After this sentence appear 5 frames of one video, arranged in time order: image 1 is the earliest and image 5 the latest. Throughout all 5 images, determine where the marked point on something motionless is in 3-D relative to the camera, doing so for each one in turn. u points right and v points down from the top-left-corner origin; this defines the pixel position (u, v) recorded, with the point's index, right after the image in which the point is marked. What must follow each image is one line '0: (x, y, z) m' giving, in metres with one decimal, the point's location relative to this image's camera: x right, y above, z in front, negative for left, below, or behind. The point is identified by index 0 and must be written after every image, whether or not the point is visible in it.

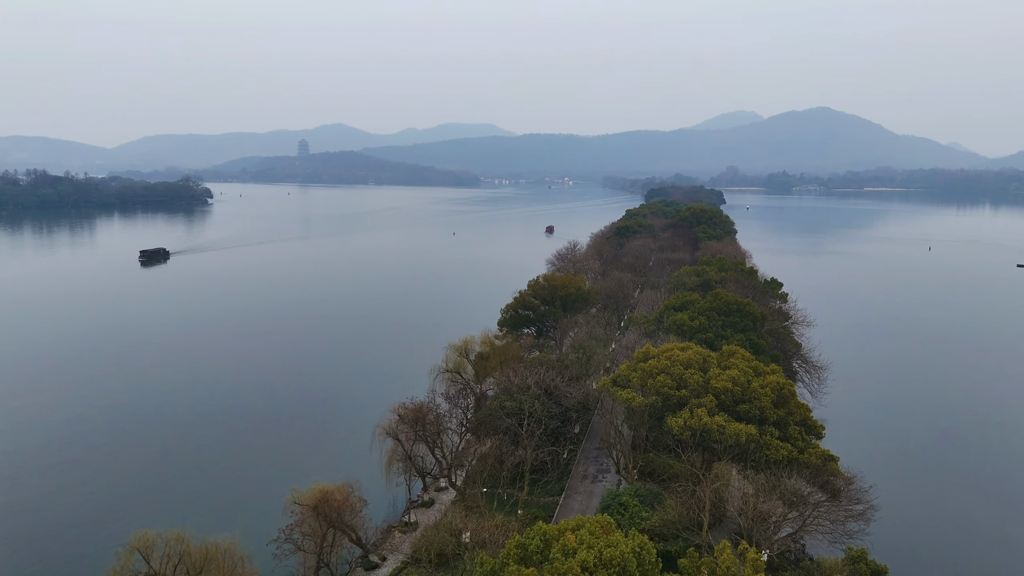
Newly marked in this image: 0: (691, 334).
0: (+3.4, -0.9, +11.3) m
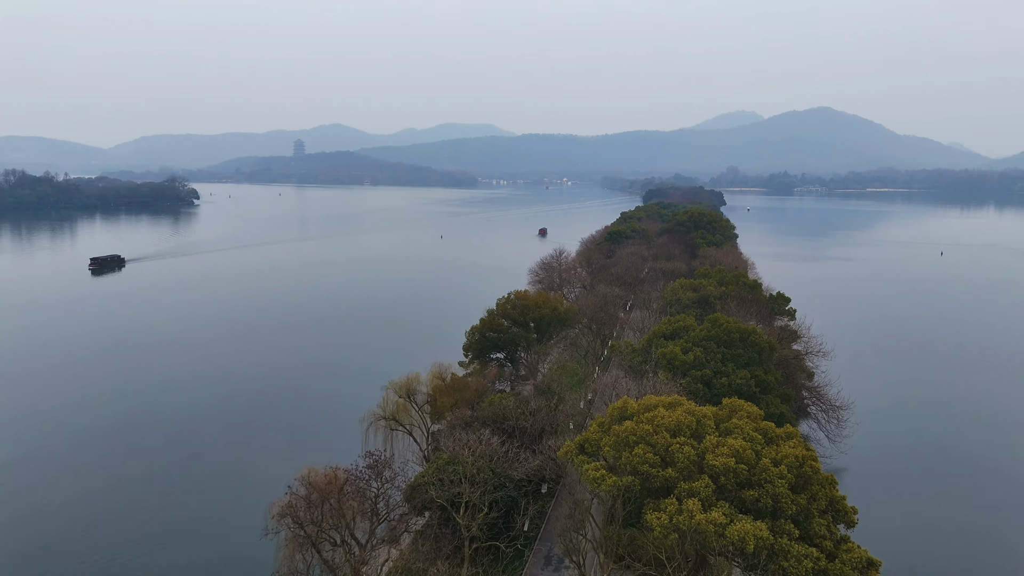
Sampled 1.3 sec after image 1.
0: (+2.7, -1.3, +9.4) m
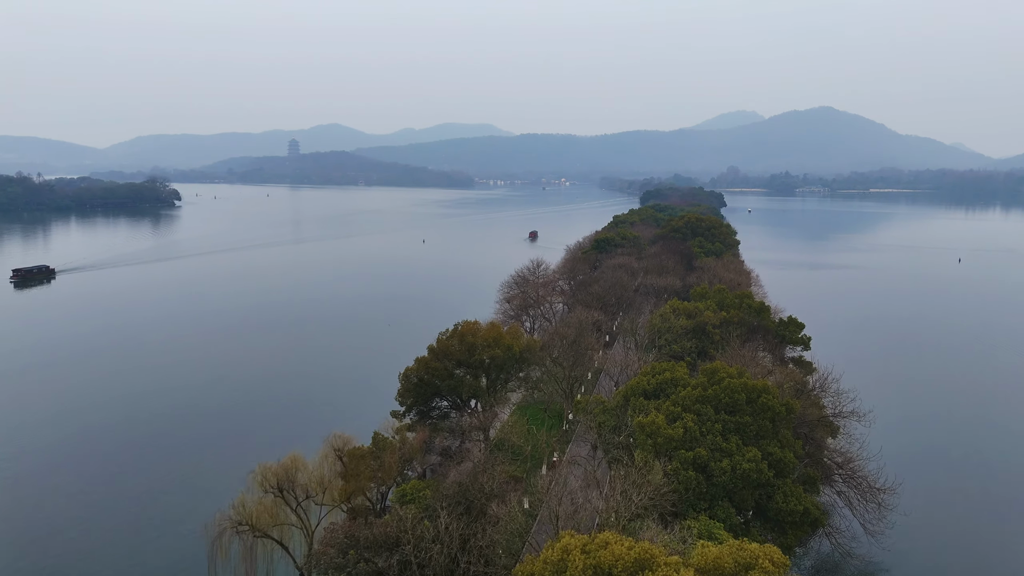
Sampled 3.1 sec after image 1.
0: (+1.8, -1.8, +6.8) m
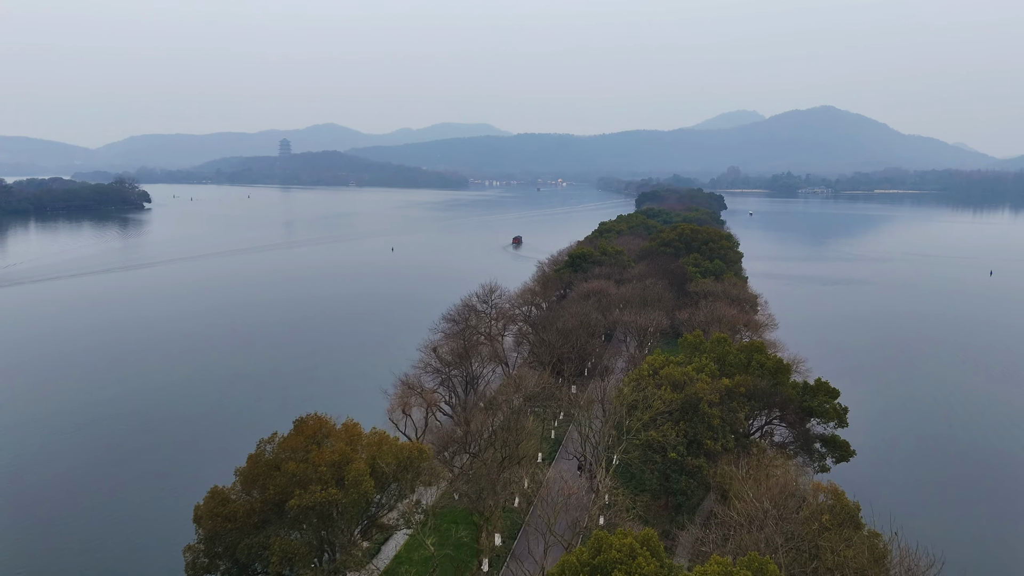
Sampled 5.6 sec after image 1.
0: (+0.5, -2.6, +3.0) m
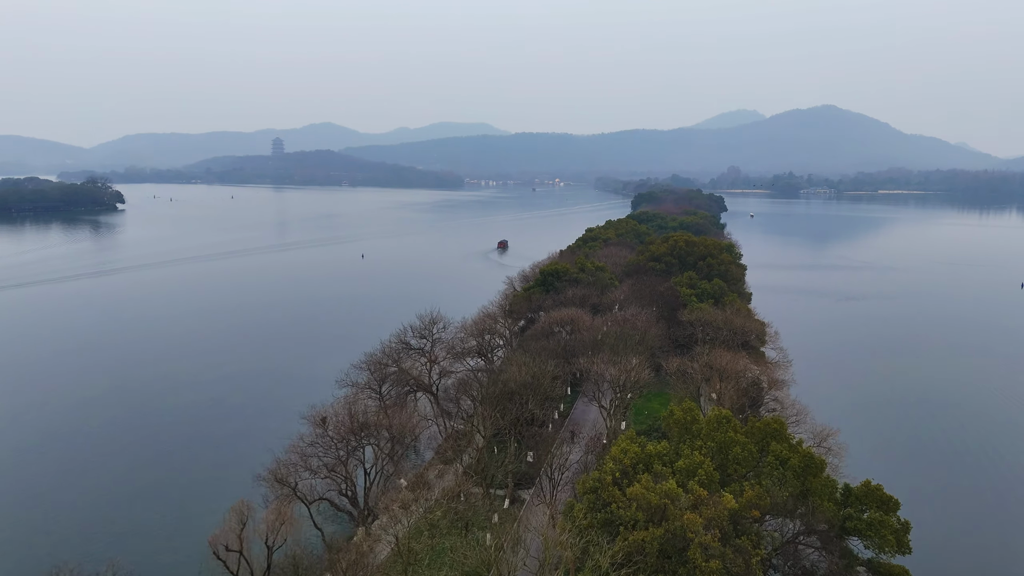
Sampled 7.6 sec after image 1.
0: (-0.6, -3.3, -0.1) m
